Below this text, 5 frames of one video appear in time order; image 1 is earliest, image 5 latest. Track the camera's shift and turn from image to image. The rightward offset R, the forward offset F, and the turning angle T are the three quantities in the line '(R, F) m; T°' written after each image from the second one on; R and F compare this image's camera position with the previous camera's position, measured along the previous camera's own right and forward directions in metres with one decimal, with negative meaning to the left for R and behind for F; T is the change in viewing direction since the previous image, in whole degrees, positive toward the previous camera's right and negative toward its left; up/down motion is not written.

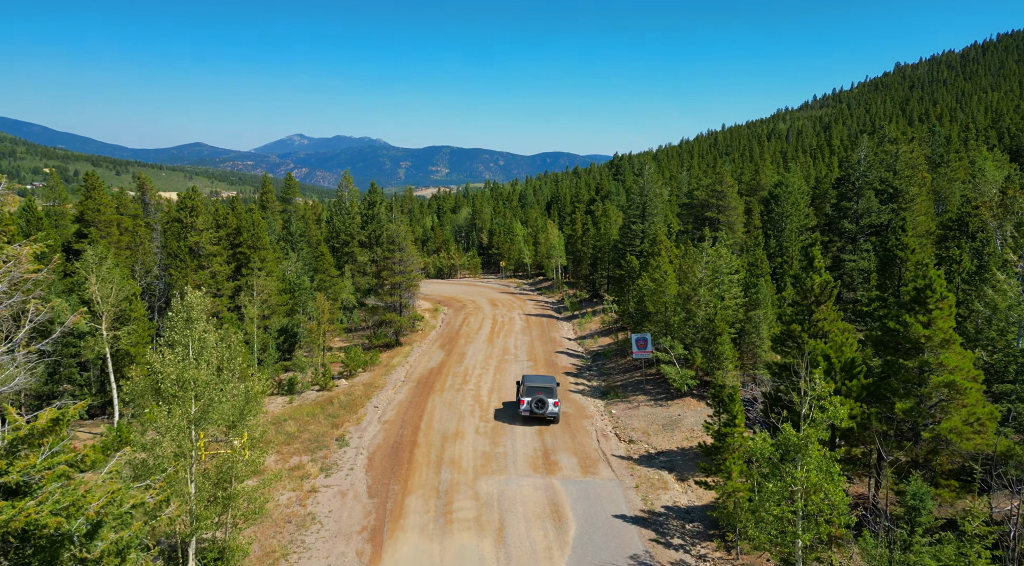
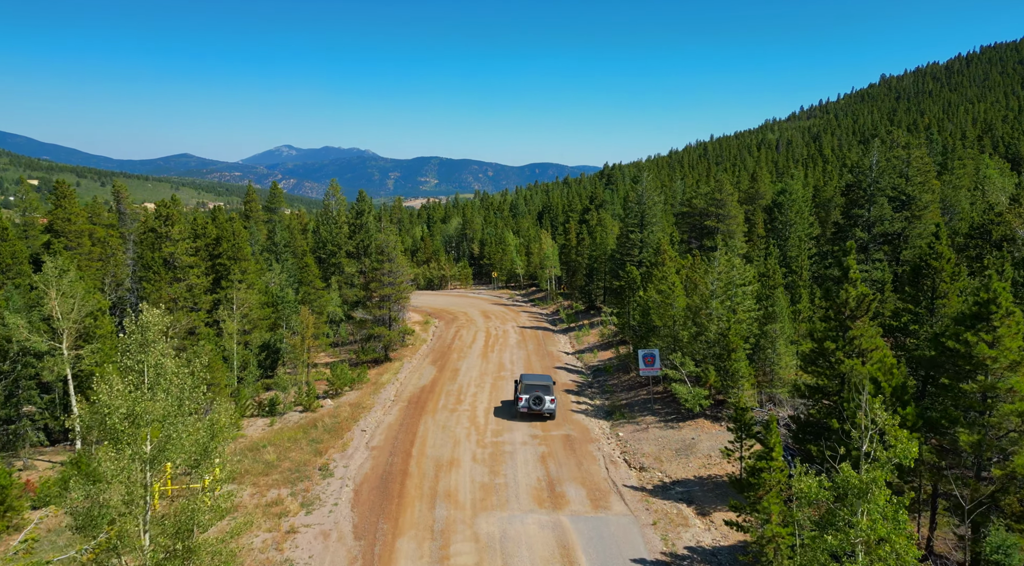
(-0.5, +2.7) m; +1°
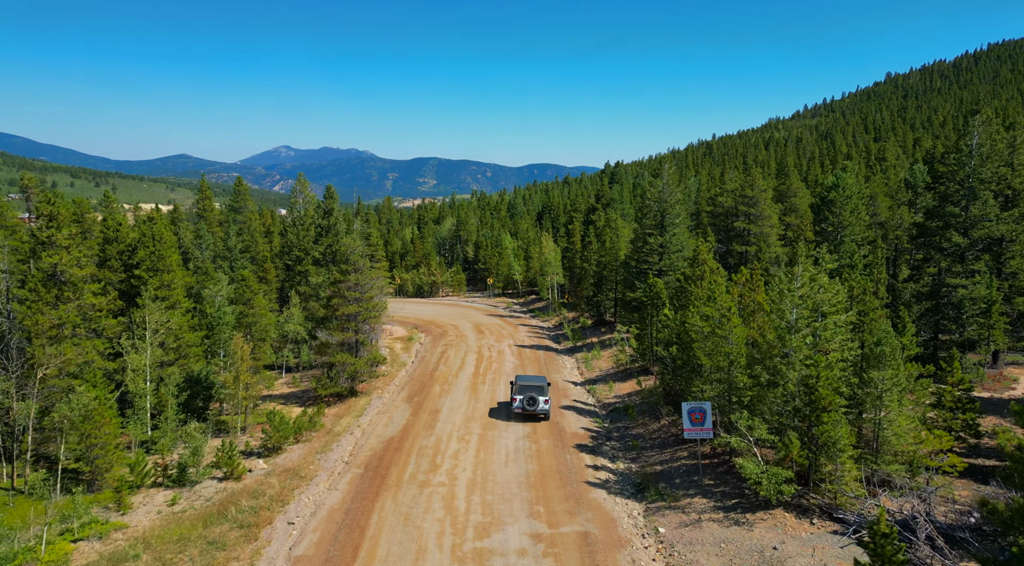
(+0.2, +10.9) m; 0°
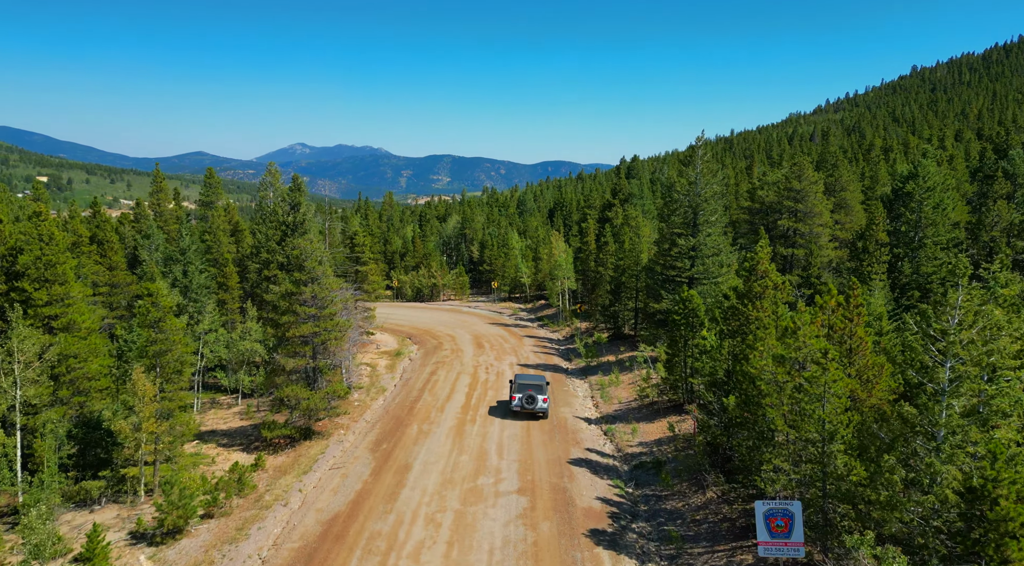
(+0.9, +9.6) m; -1°
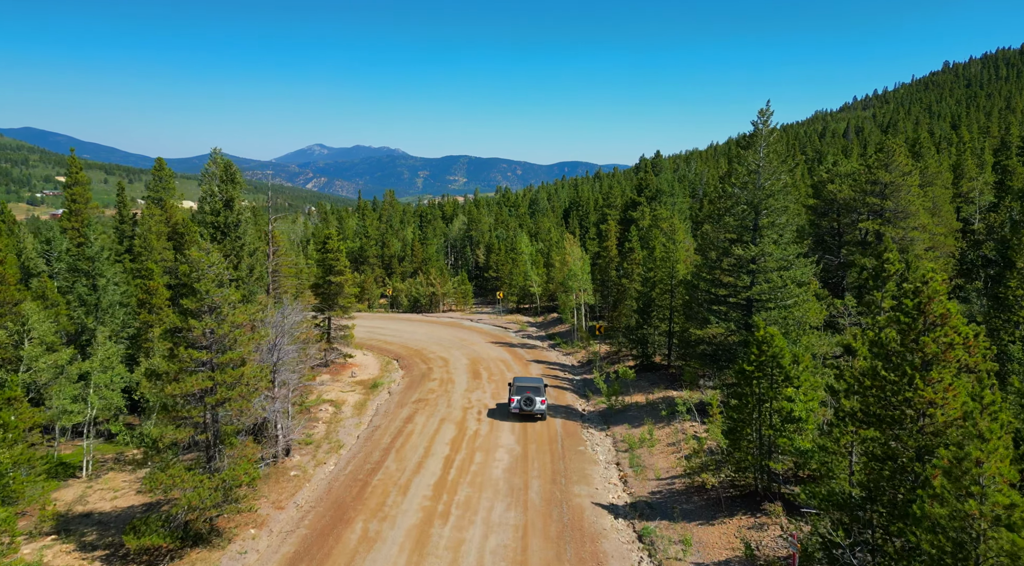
(+0.9, +12.0) m; -1°
